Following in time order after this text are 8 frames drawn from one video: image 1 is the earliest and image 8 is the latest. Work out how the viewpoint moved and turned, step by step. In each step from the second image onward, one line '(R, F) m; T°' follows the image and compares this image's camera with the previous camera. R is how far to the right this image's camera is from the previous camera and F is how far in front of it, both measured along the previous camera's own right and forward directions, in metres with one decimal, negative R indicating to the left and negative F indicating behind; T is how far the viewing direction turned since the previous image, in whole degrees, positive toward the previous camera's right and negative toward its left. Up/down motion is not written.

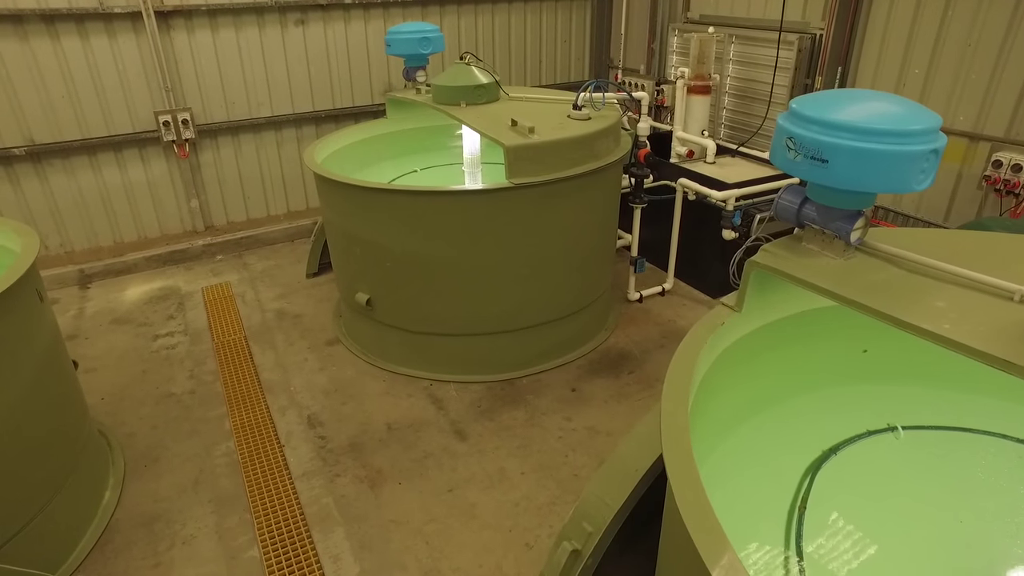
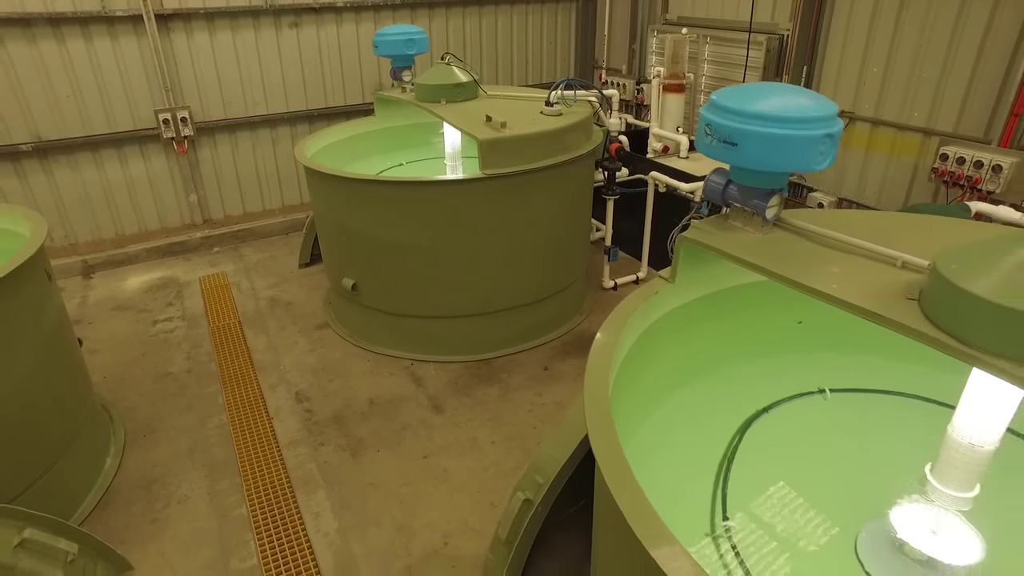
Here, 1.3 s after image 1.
(+0.1, -0.2) m; 0°
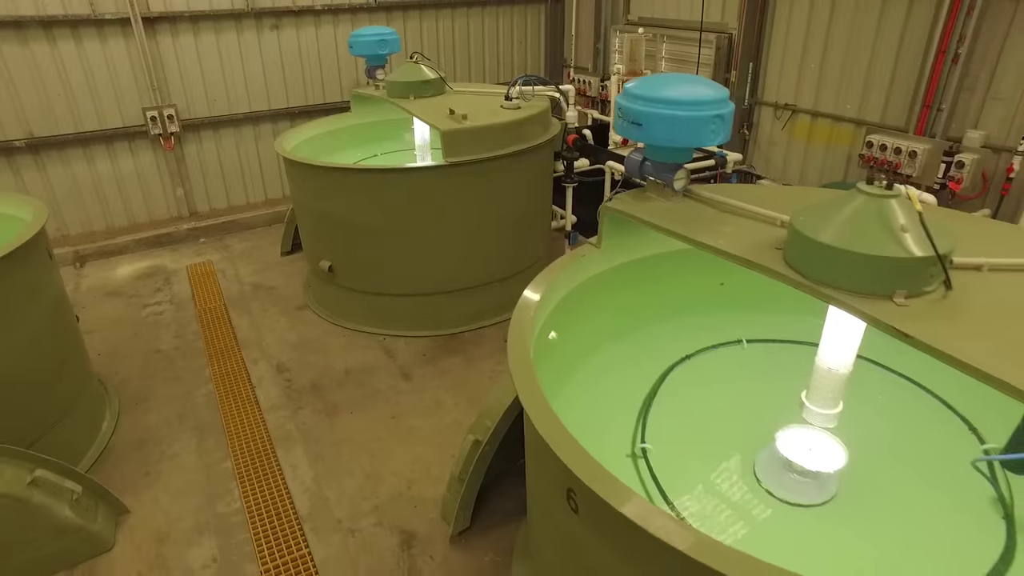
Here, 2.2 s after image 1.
(+0.1, -0.2) m; +1°
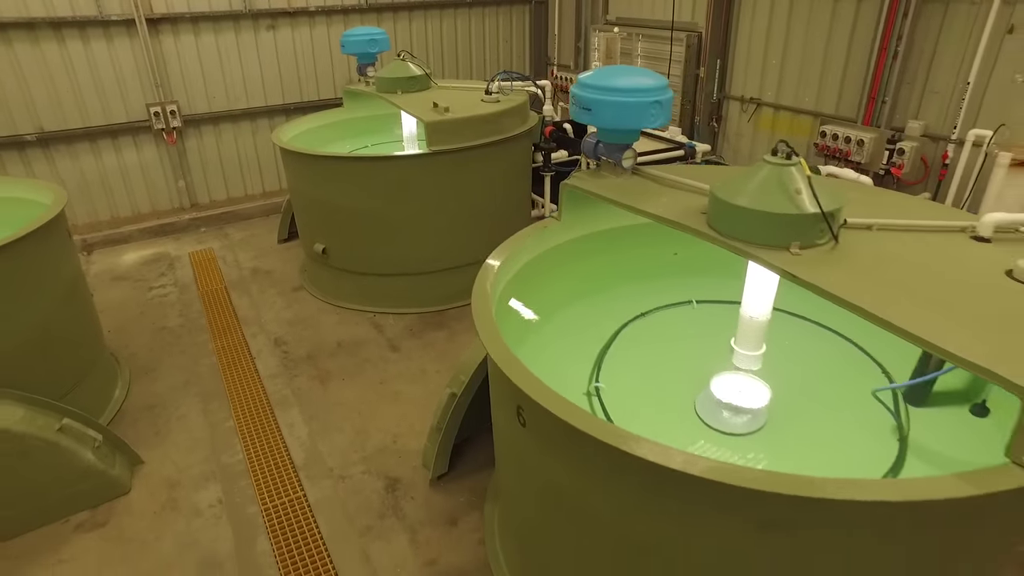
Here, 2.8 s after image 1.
(+0.1, -0.2) m; 0°
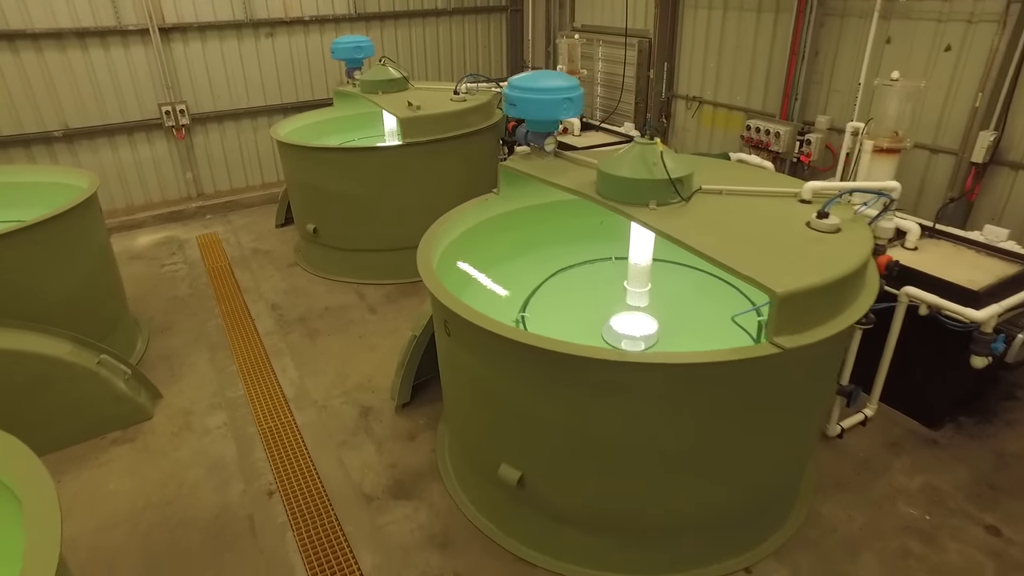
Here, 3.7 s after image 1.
(+0.2, -0.5) m; 0°
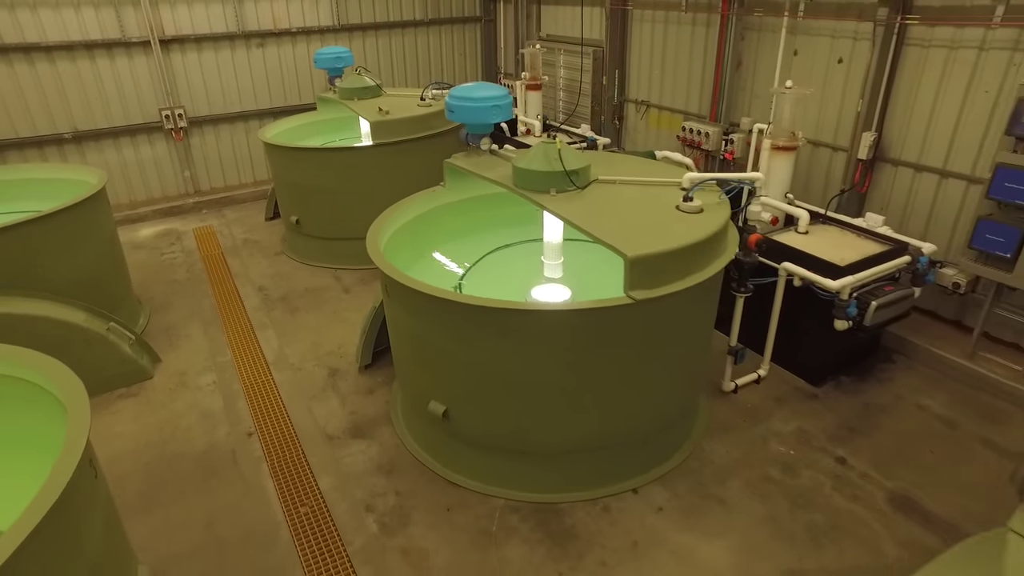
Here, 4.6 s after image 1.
(+0.3, -0.4) m; 0°
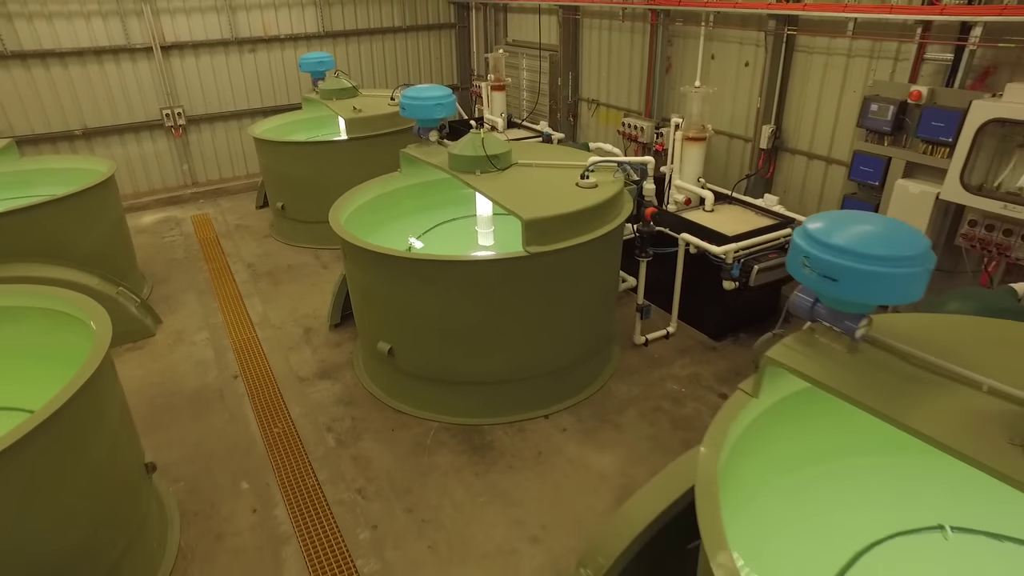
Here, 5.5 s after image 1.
(+0.3, -0.5) m; 0°
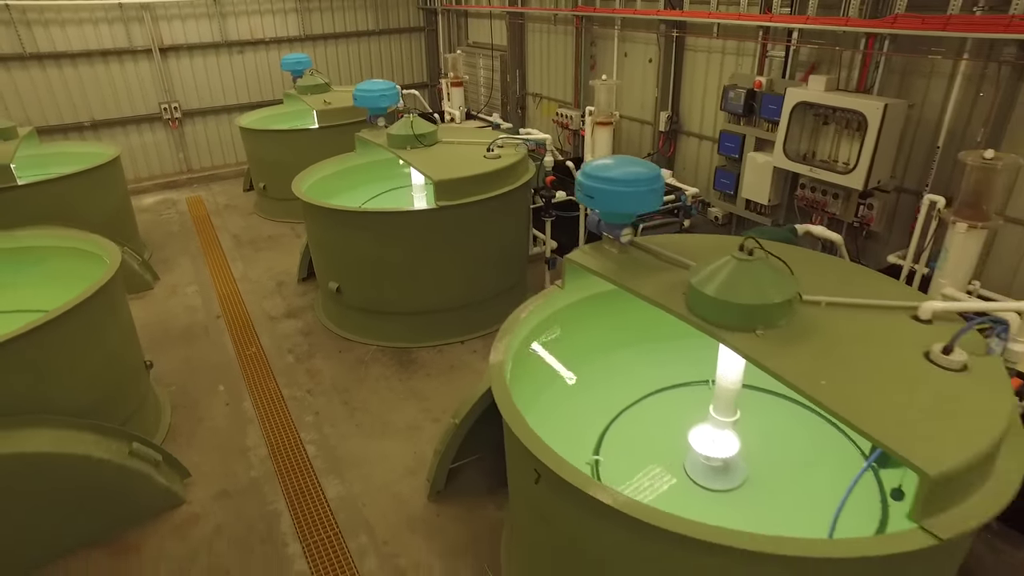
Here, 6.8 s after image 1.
(+0.4, -0.7) m; 0°
